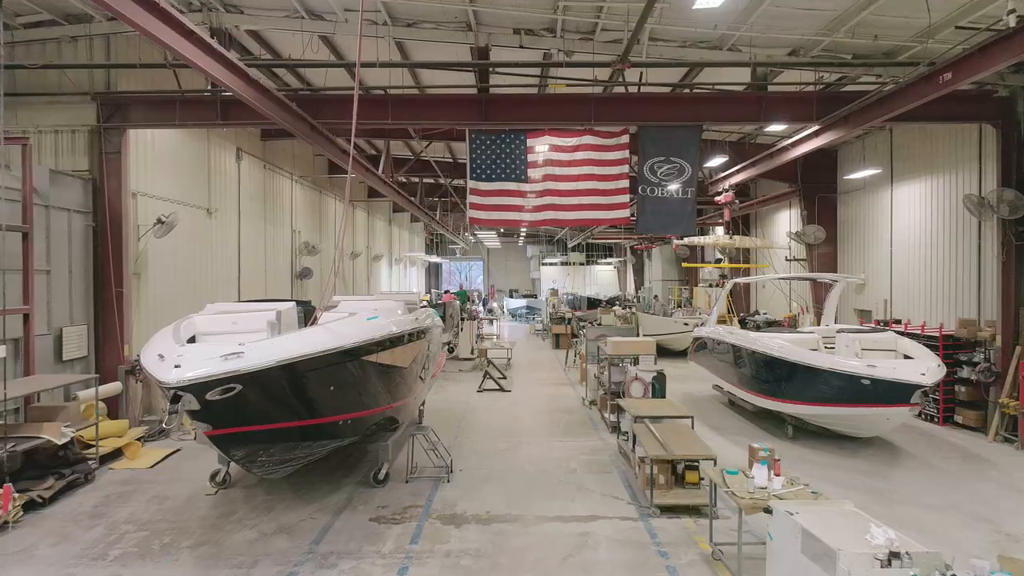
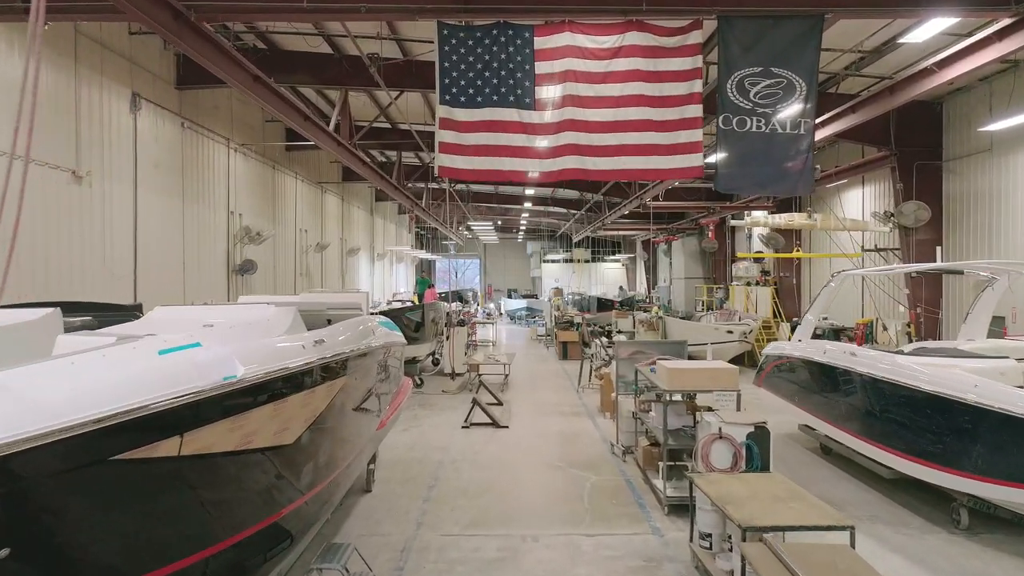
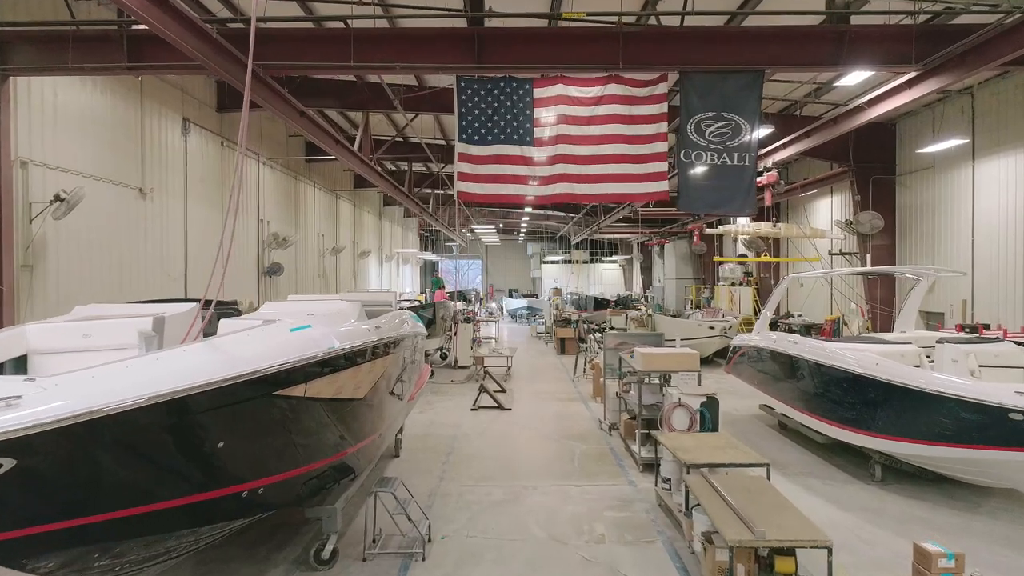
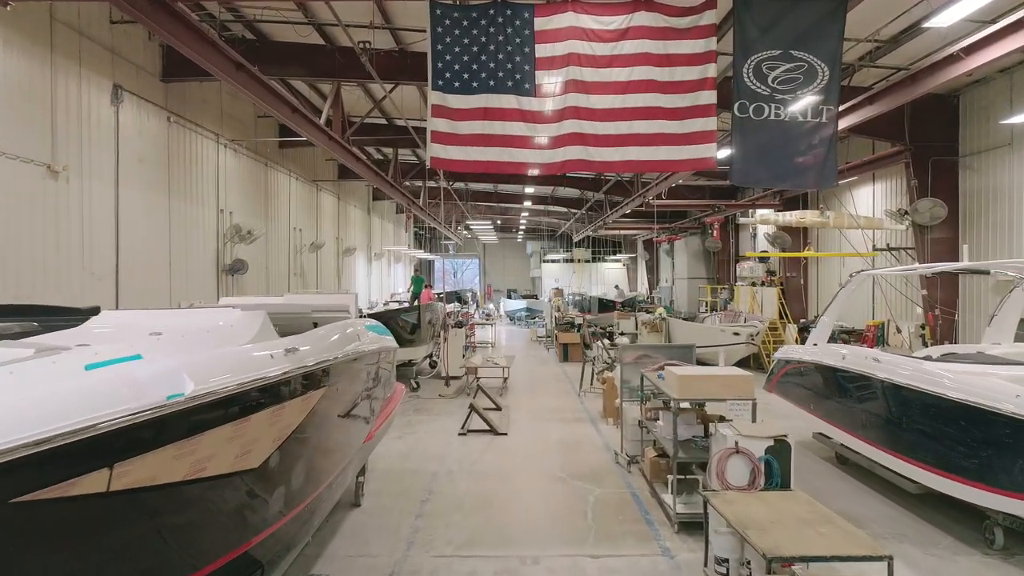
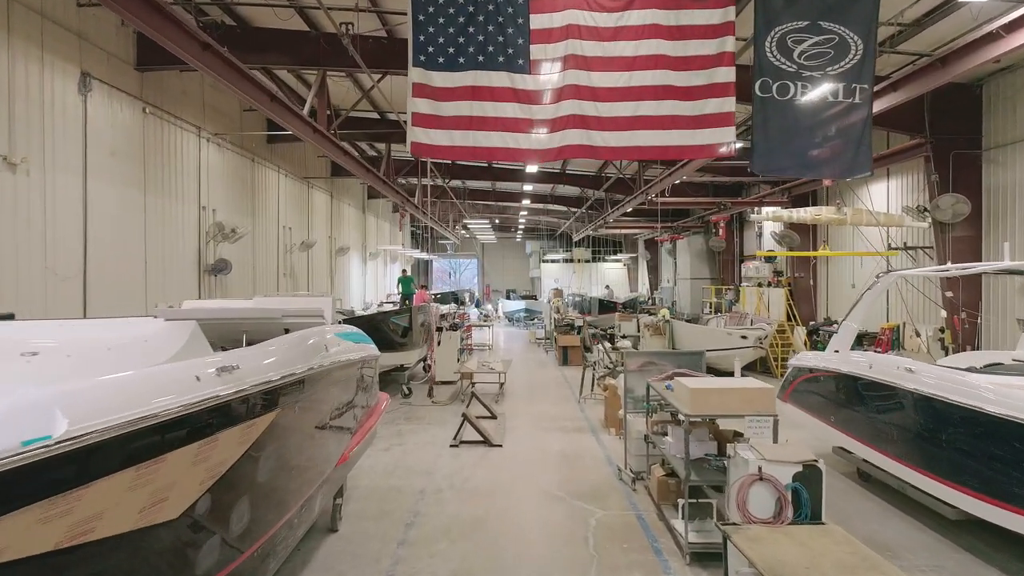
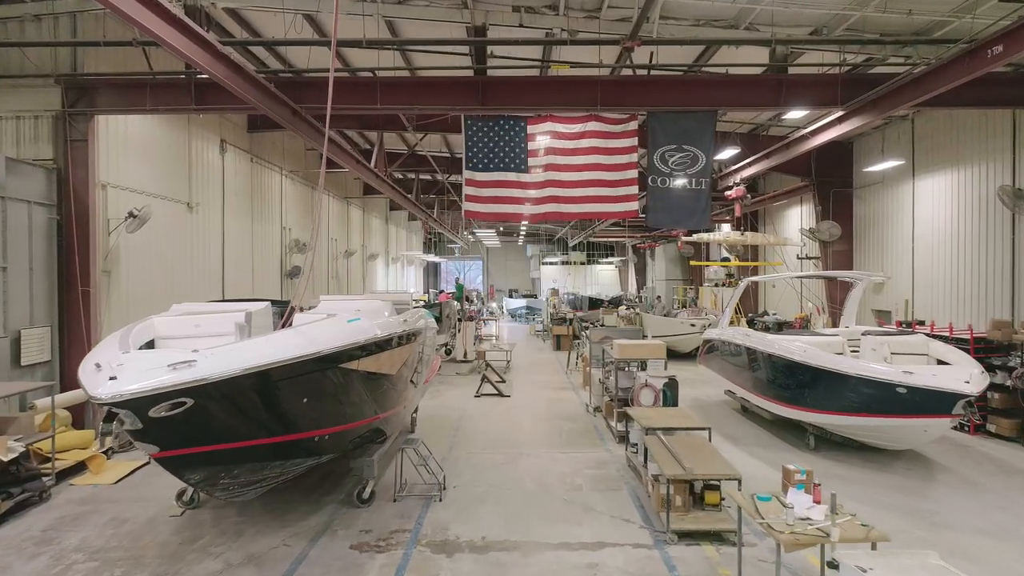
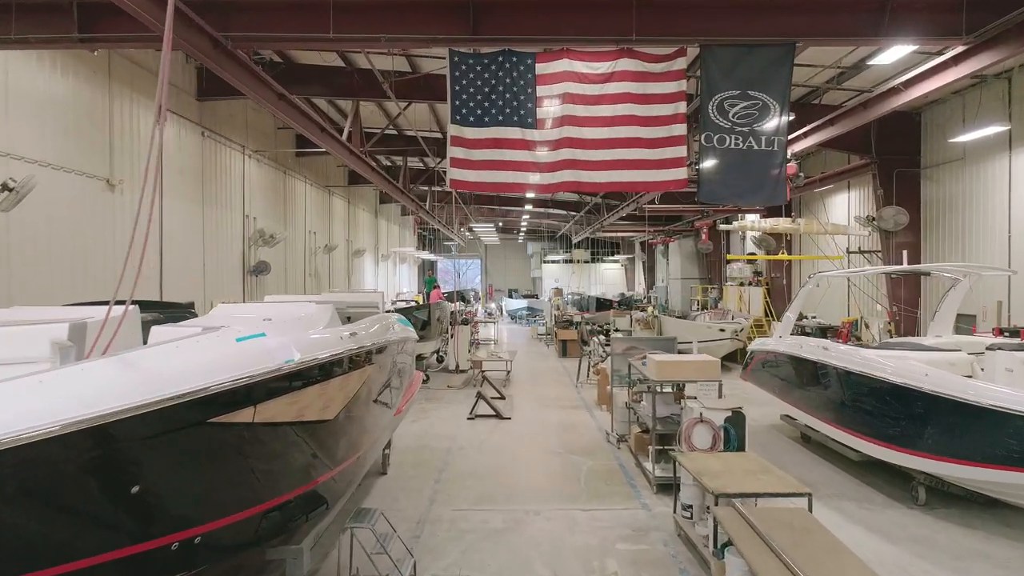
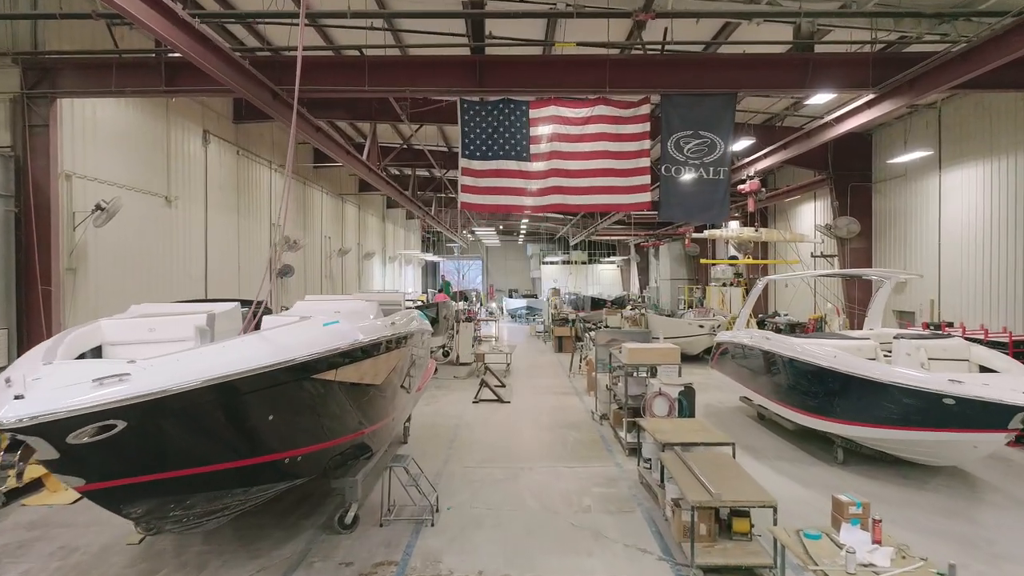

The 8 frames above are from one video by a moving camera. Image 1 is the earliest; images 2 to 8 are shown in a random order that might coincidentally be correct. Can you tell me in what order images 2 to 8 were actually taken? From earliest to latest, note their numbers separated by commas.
6, 8, 3, 7, 2, 4, 5
